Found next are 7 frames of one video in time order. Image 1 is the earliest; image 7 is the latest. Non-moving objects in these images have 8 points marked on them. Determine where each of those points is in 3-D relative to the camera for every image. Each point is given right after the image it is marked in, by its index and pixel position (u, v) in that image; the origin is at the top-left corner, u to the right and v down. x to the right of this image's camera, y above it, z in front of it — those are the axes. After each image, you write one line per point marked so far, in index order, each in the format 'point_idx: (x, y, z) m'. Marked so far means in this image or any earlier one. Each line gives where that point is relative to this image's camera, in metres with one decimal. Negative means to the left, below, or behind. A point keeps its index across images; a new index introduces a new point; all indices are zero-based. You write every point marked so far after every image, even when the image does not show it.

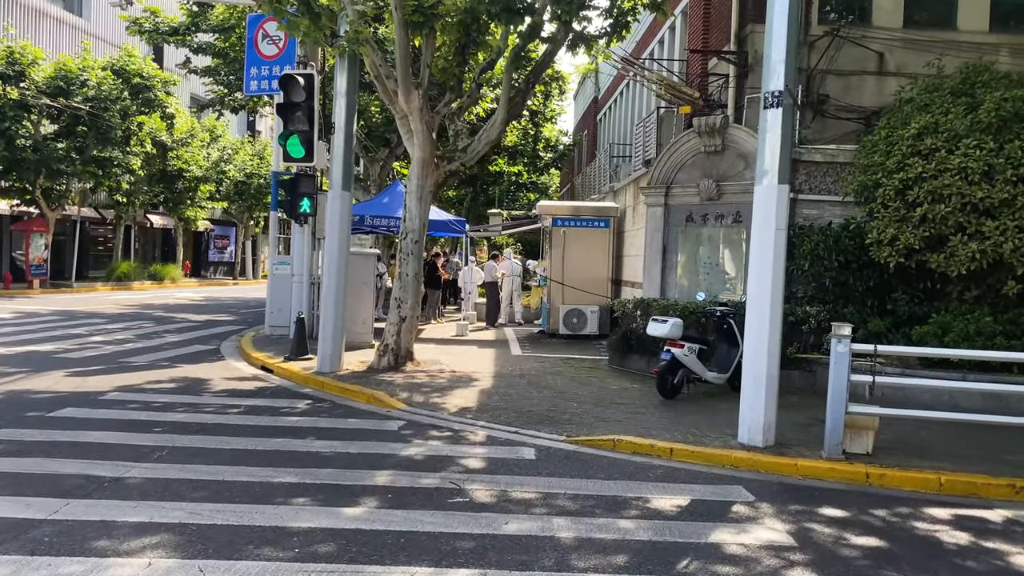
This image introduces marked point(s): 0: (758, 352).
0: (+2.0, -0.5, +7.1) m
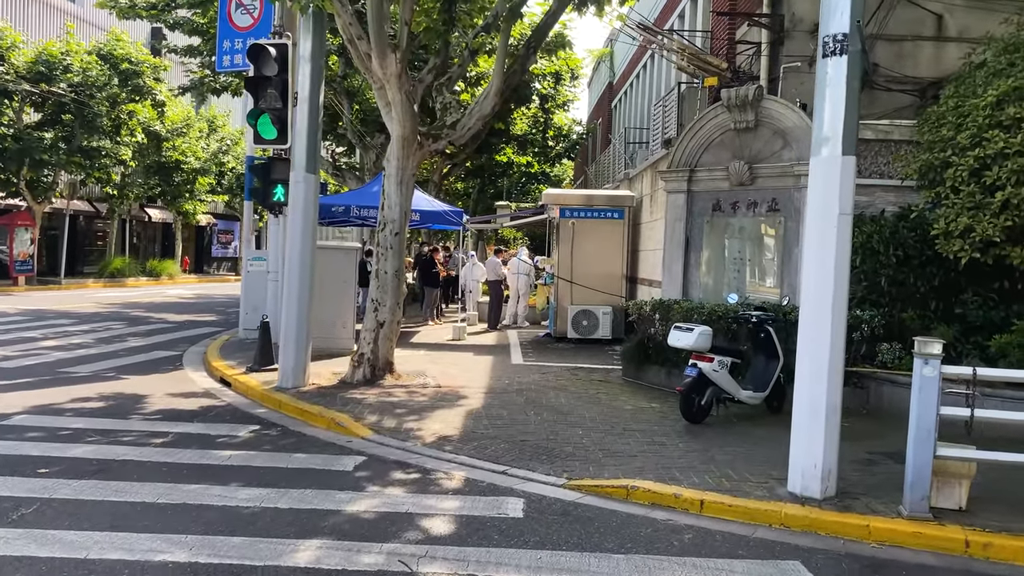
0: (+1.9, -0.6, +5.5) m
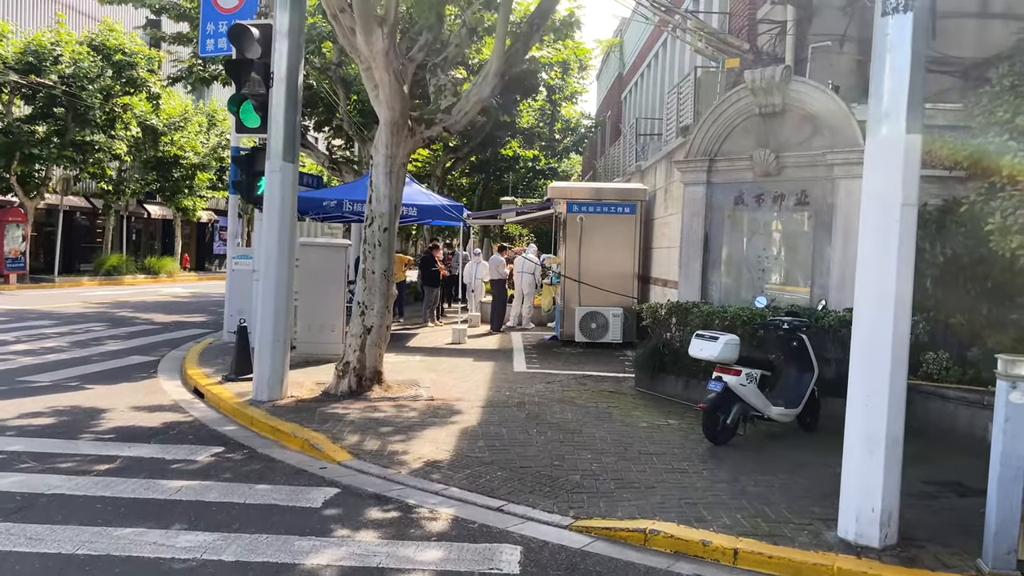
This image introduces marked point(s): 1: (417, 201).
0: (+1.9, -0.6, +4.5) m
1: (-1.5, +1.4, +13.3) m
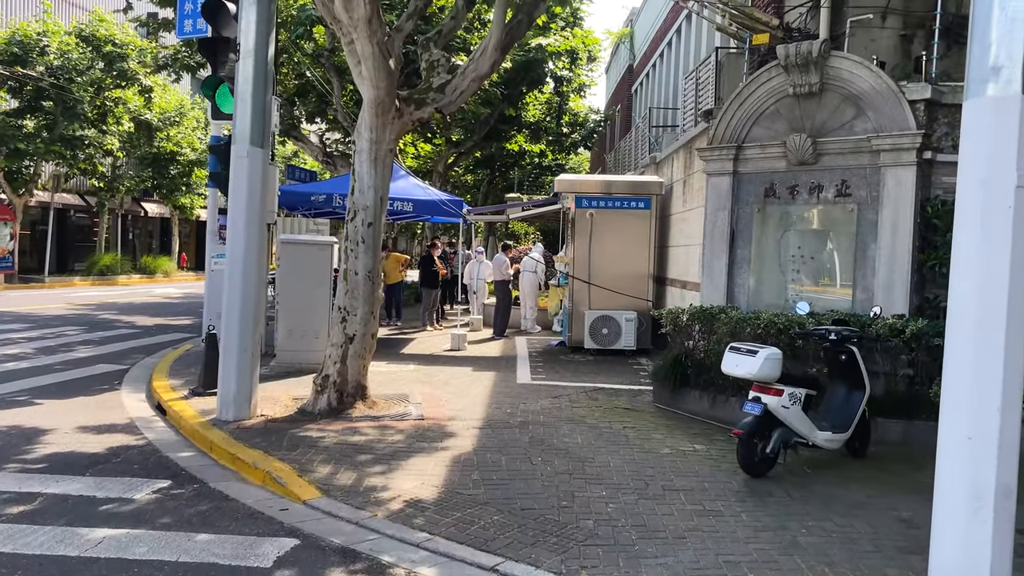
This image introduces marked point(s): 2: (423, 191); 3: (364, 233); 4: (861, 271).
0: (+1.9, -0.6, +3.5) m
1: (-1.4, +1.3, +12.3) m
2: (-1.3, +1.4, +12.6) m
3: (-1.3, +0.5, +7.4) m
4: (+3.2, +0.2, +8.0) m
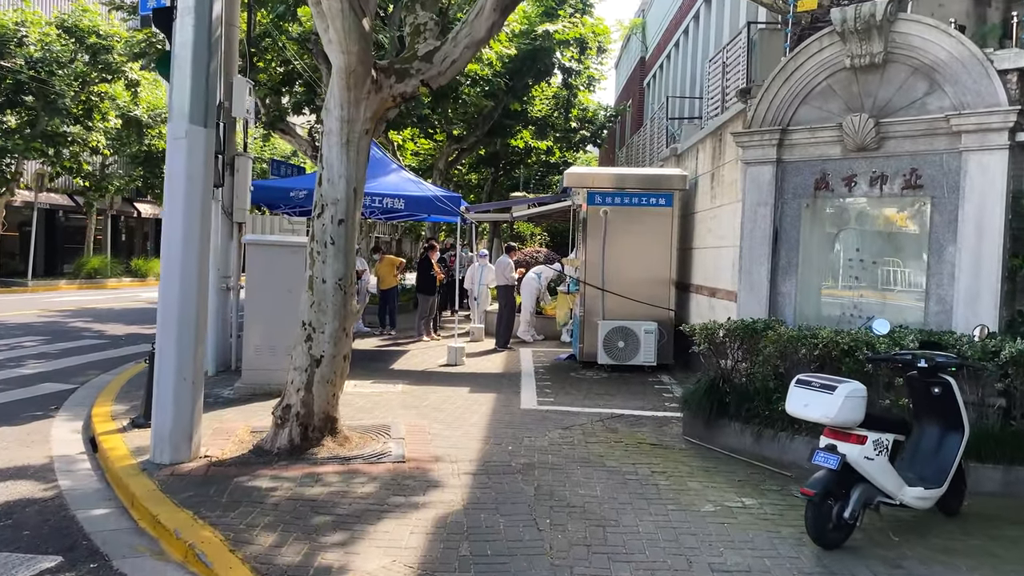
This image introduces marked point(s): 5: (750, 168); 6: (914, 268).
0: (+1.9, -0.7, +2.1) m
1: (-1.4, +1.2, +11.0) m
2: (-1.3, +1.3, +11.2) m
3: (-1.3, +0.4, +6.1) m
4: (+3.3, +0.1, +6.6) m
5: (+2.1, +1.1, +7.6) m
6: (+3.3, +0.2, +6.6) m
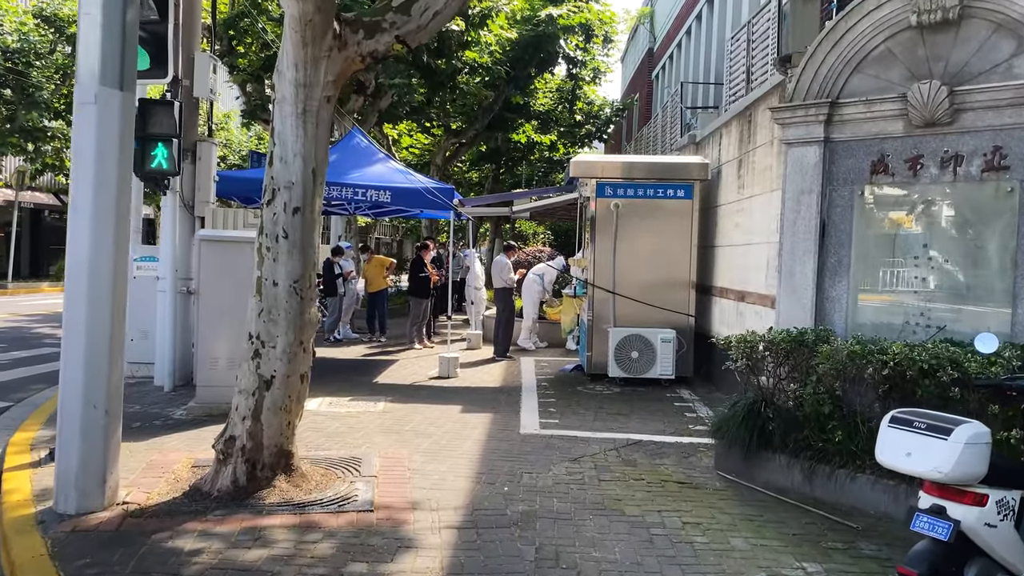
0: (+1.8, -0.7, +0.9) m
1: (-1.4, +1.2, +9.8) m
2: (-1.3, +1.3, +10.1) m
3: (-1.3, +0.4, +4.9) m
4: (+3.2, +0.1, +5.4) m
5: (+2.1, +1.0, +6.5) m
6: (+3.2, +0.1, +5.4) m
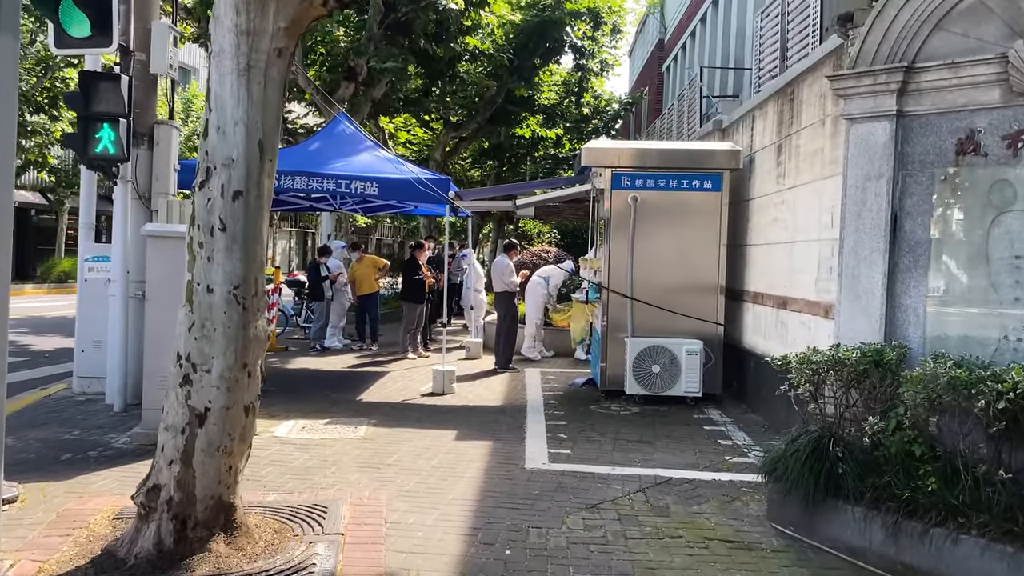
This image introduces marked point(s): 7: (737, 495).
0: (+1.8, -0.7, -0.2) m
1: (-1.3, +1.2, +8.7) m
2: (-1.2, +1.2, +8.9) m
3: (-1.3, +0.3, +3.8) m
4: (+3.3, 0.0, +4.3) m
5: (+2.1, +1.0, +5.3) m
6: (+3.3, +0.1, +4.3) m
7: (+1.3, -1.2, +5.1) m
